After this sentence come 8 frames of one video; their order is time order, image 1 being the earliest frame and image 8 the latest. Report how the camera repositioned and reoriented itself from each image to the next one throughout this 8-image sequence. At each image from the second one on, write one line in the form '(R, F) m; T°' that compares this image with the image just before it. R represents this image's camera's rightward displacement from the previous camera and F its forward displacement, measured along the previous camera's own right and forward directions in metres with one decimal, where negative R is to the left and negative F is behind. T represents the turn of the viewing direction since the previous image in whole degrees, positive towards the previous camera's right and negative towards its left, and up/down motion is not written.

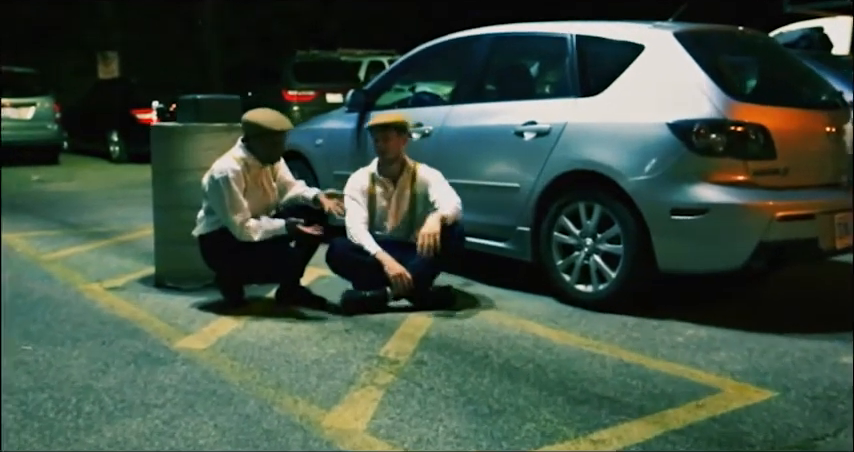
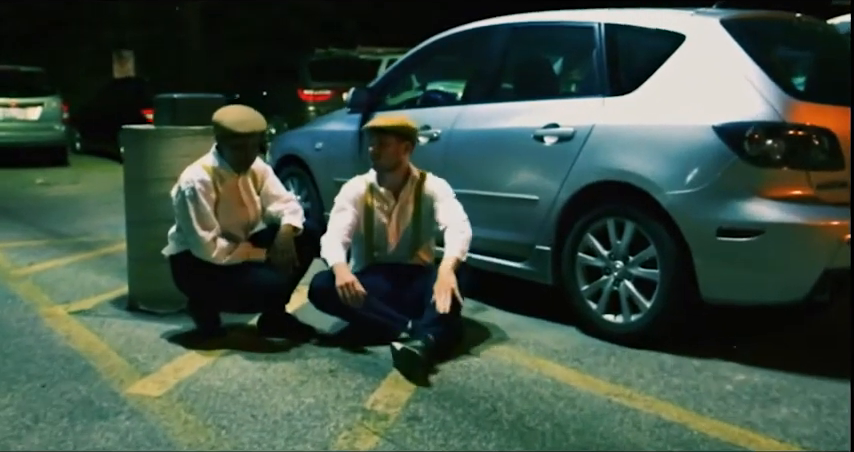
(+0.1, +0.8) m; -2°
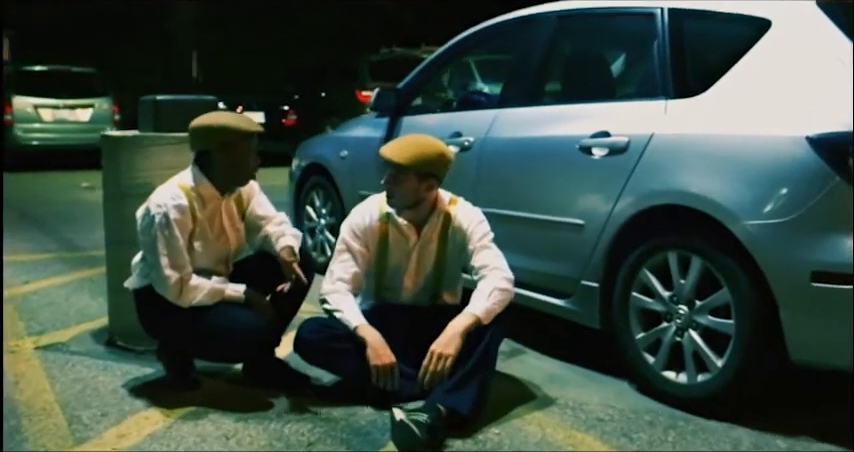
(+0.3, +0.9) m; -5°
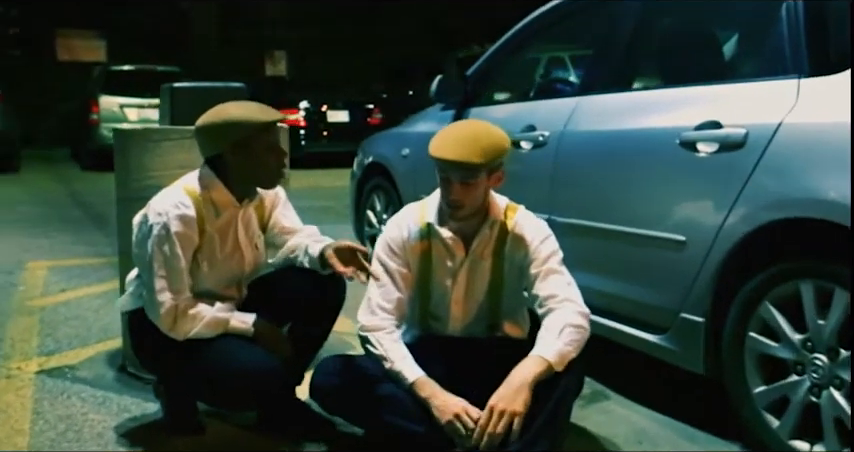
(+0.2, +0.9) m; -7°
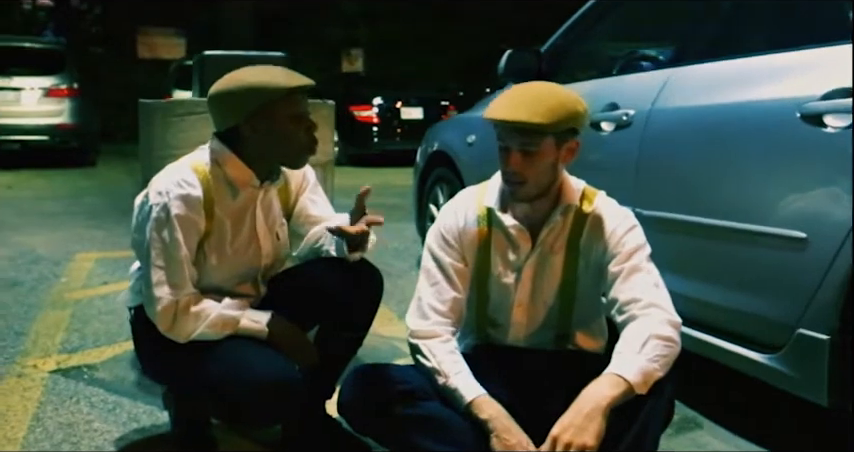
(+0.1, +0.6) m; -5°
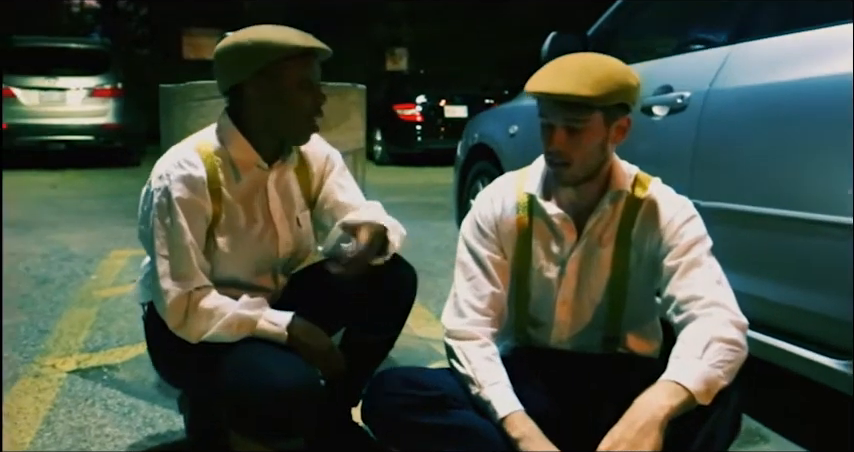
(0.0, +0.3) m; -3°
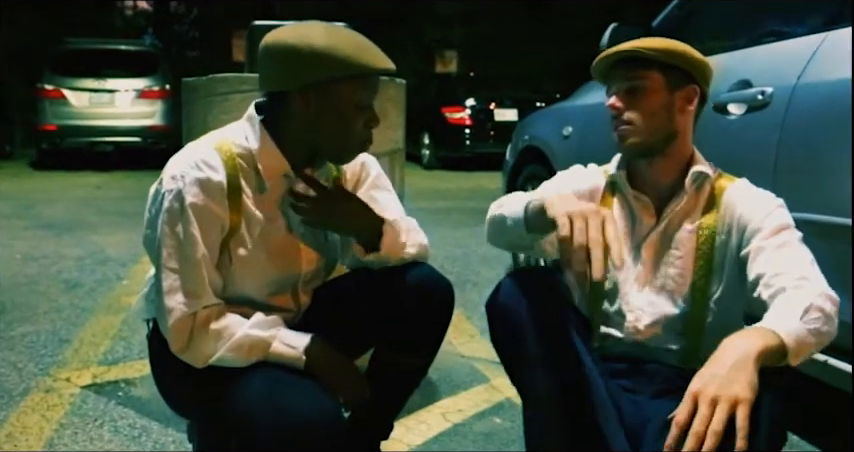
(0.0, +0.3) m; -3°
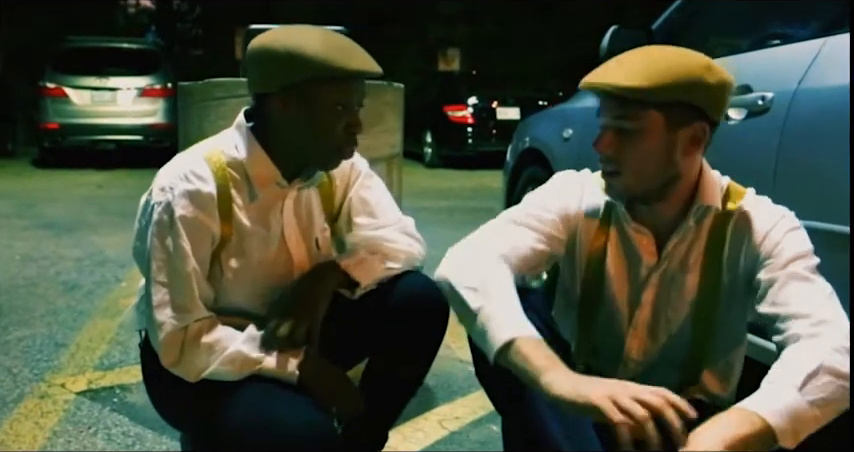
(0.0, 0.0) m; 0°
